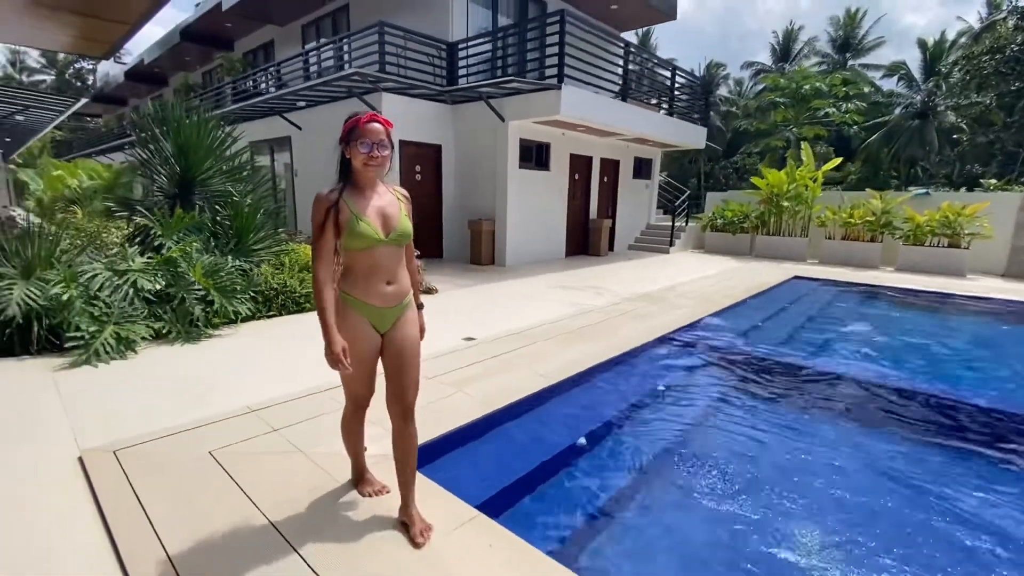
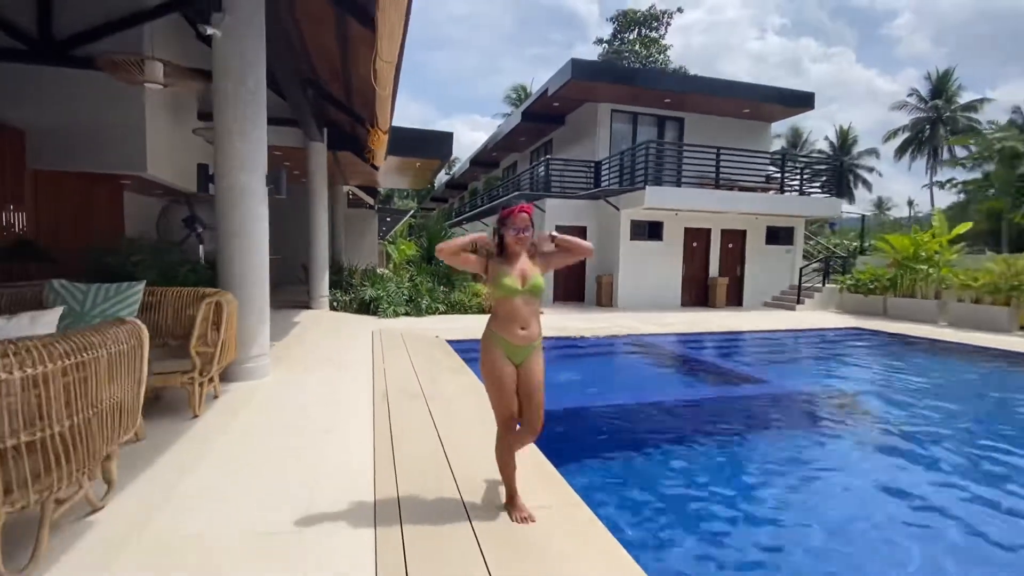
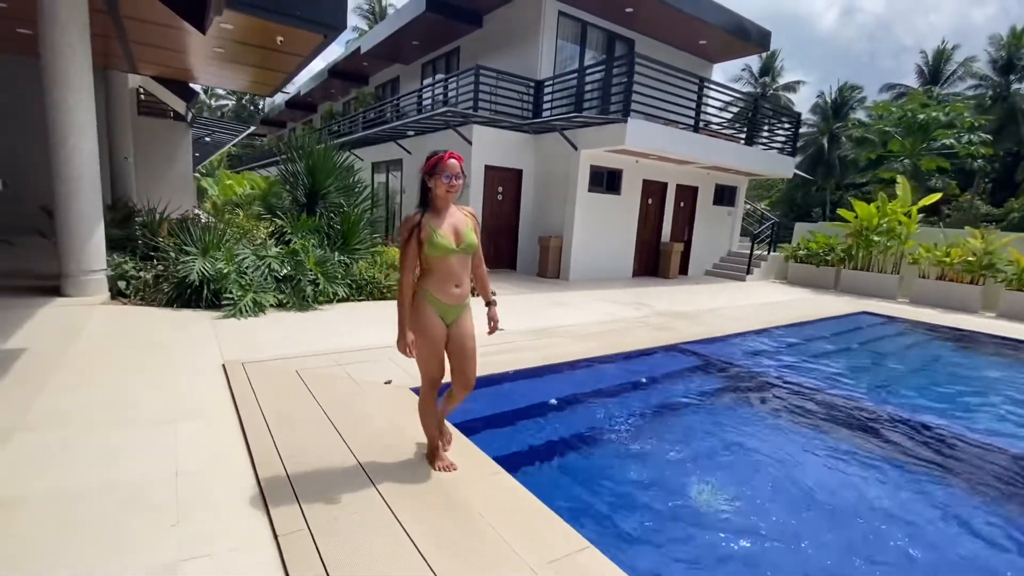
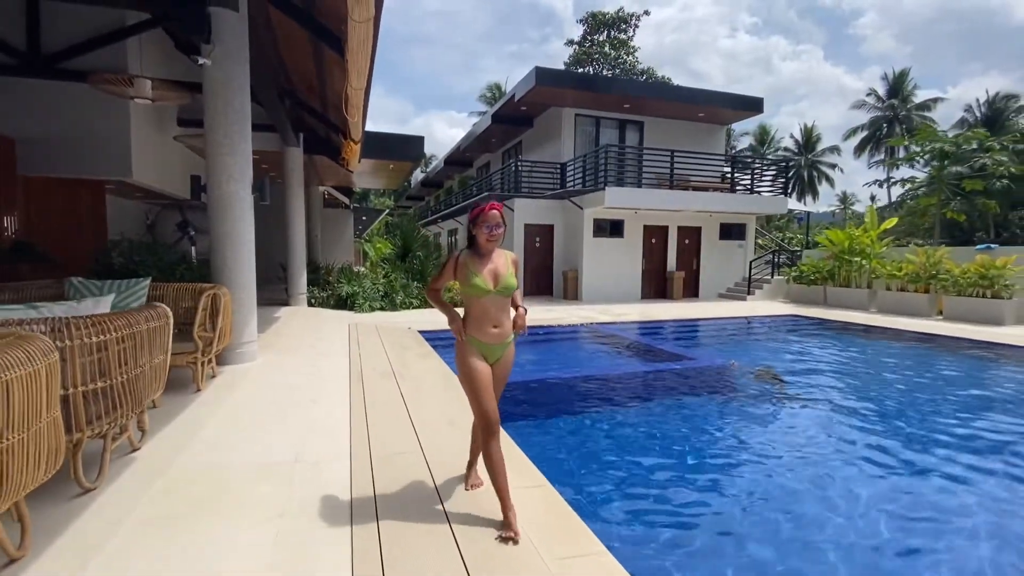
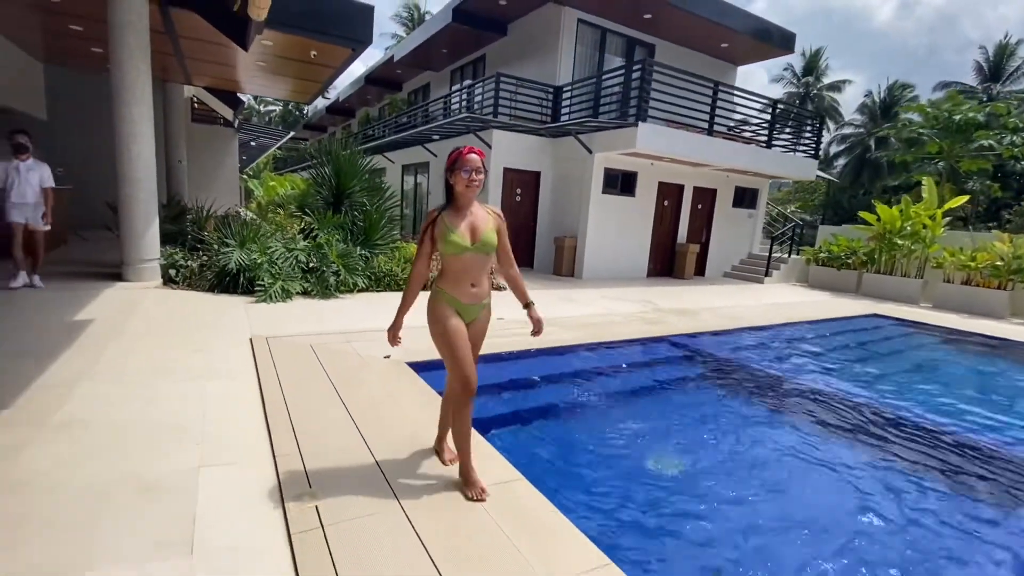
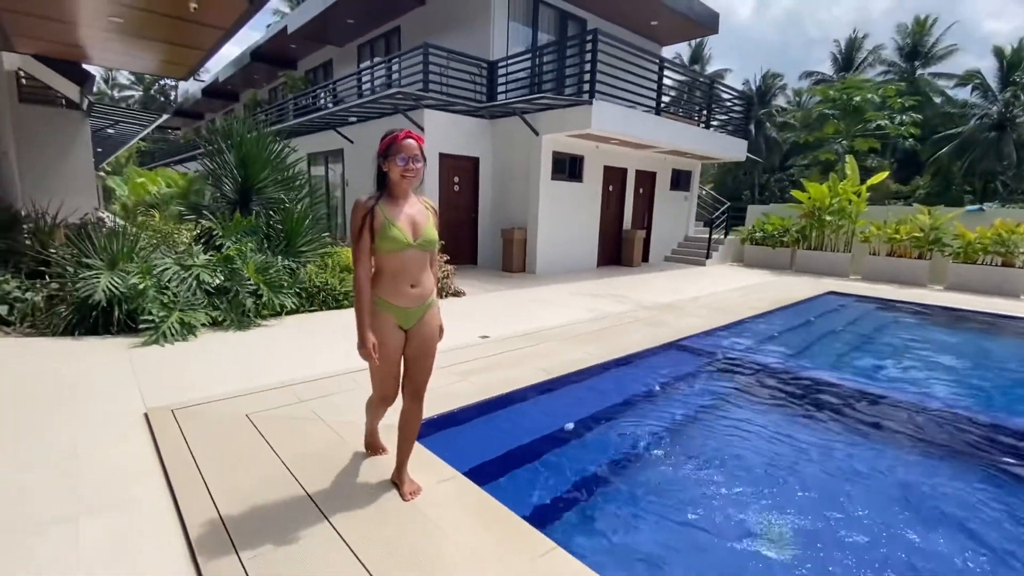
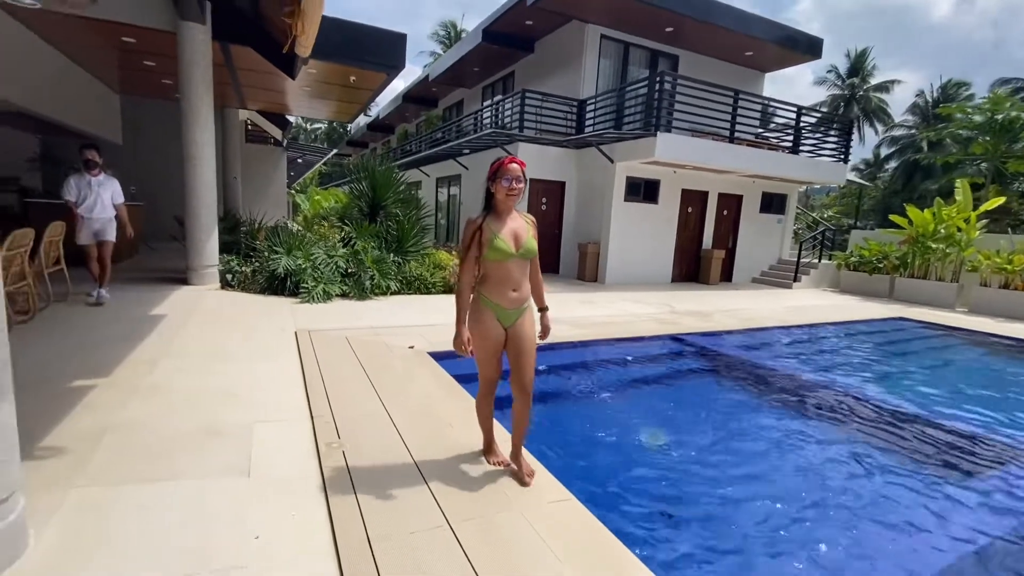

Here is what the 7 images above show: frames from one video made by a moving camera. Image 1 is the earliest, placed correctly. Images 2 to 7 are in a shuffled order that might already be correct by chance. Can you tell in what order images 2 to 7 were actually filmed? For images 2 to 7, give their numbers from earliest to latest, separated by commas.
6, 3, 5, 7, 2, 4
